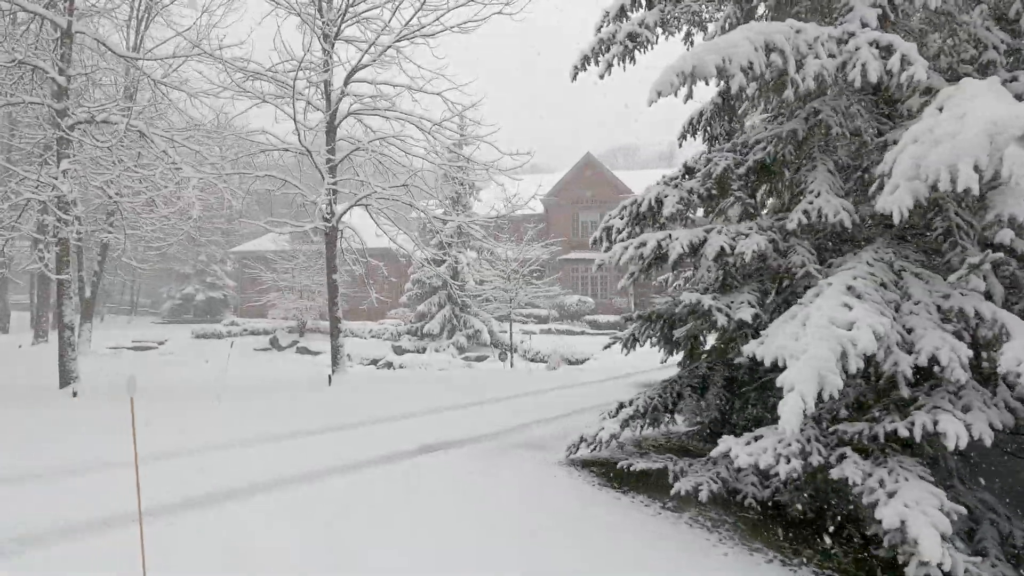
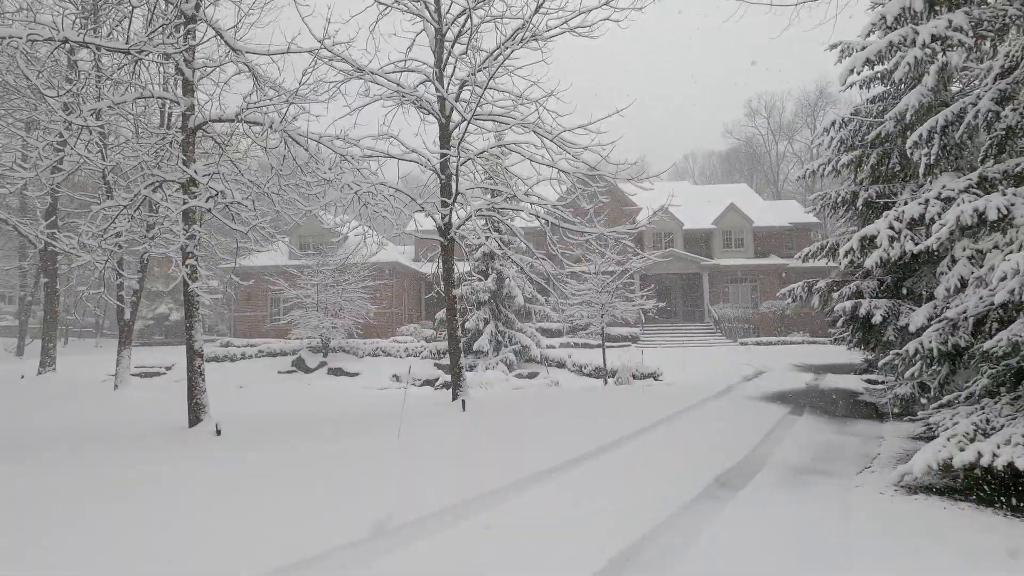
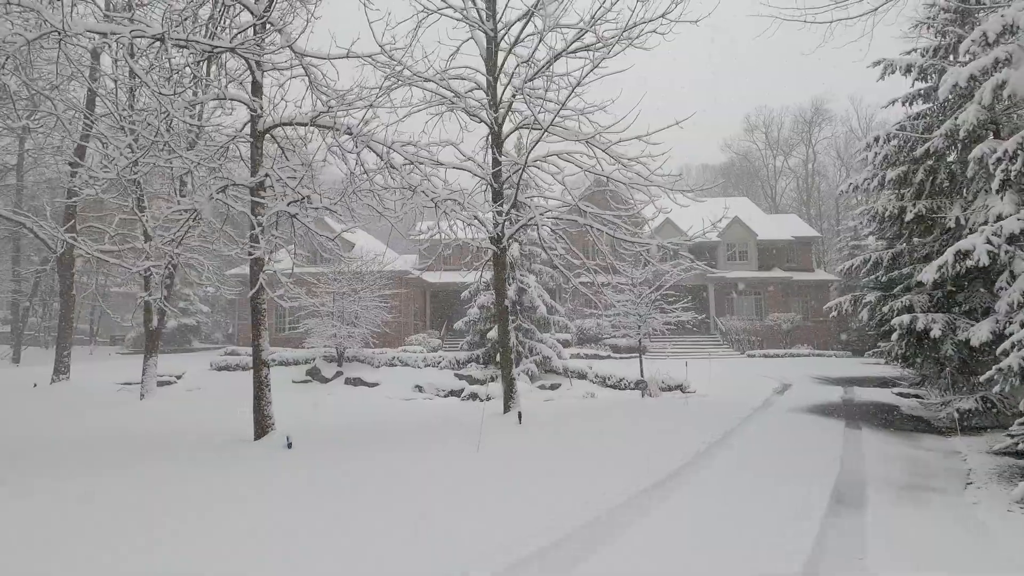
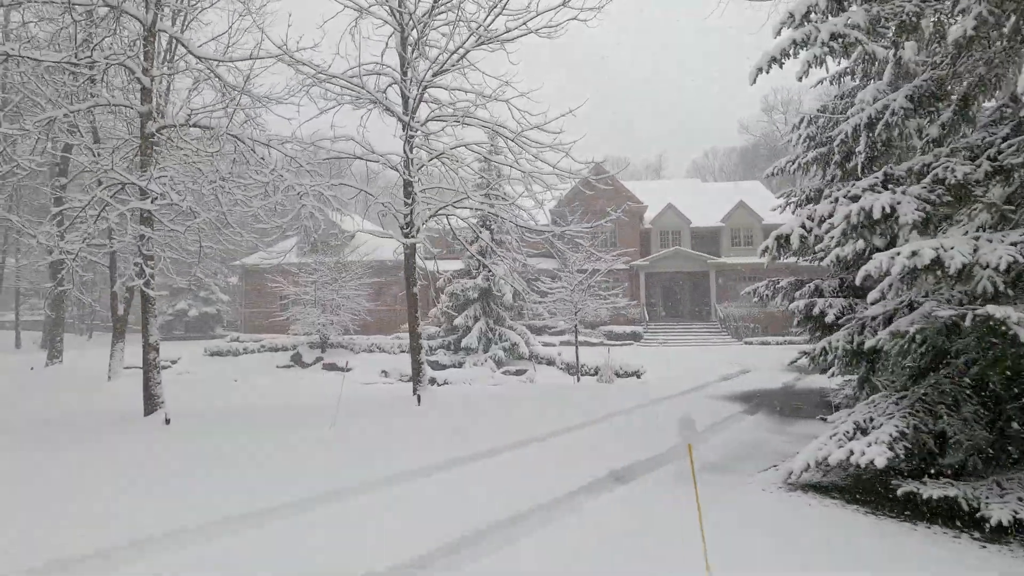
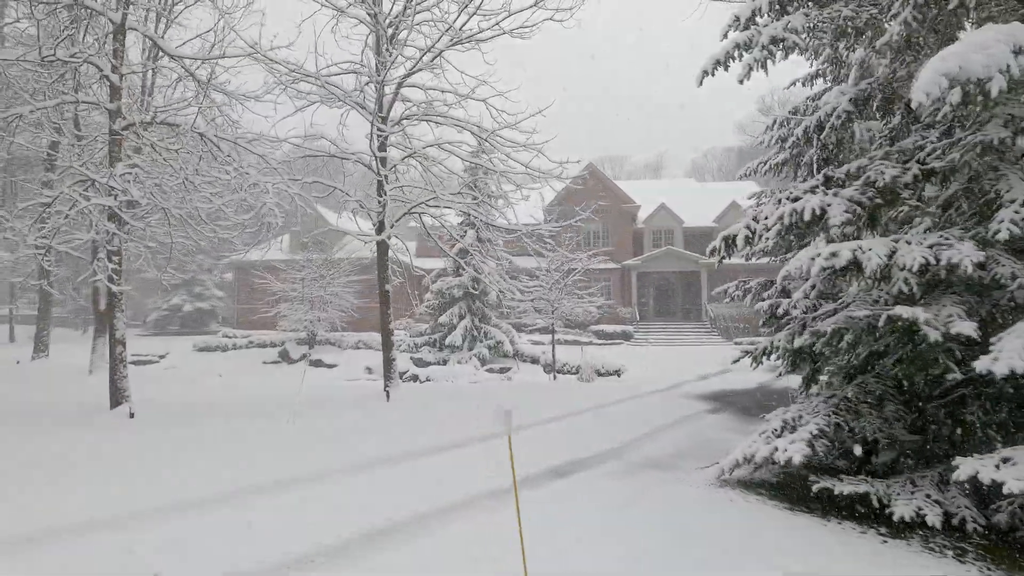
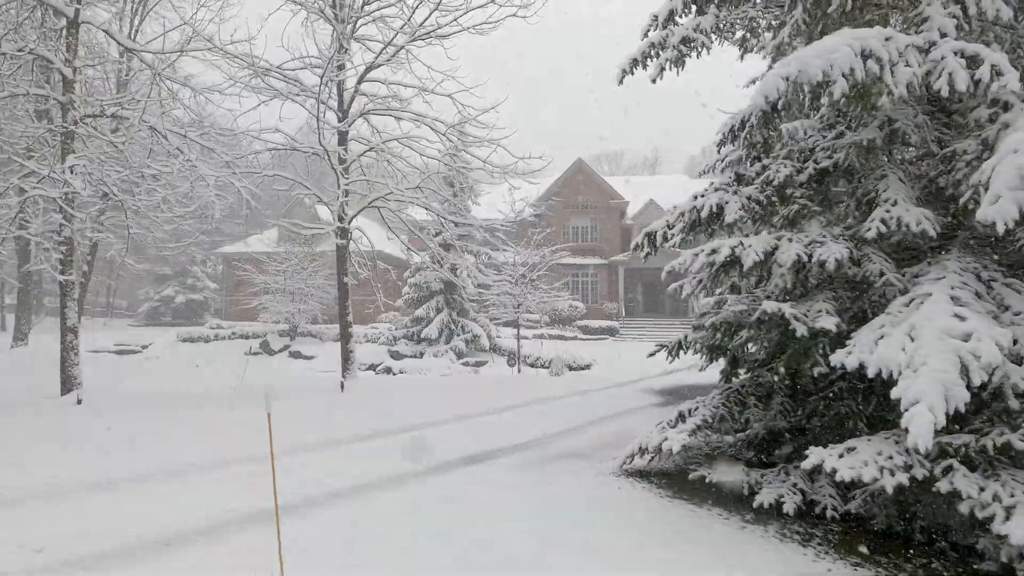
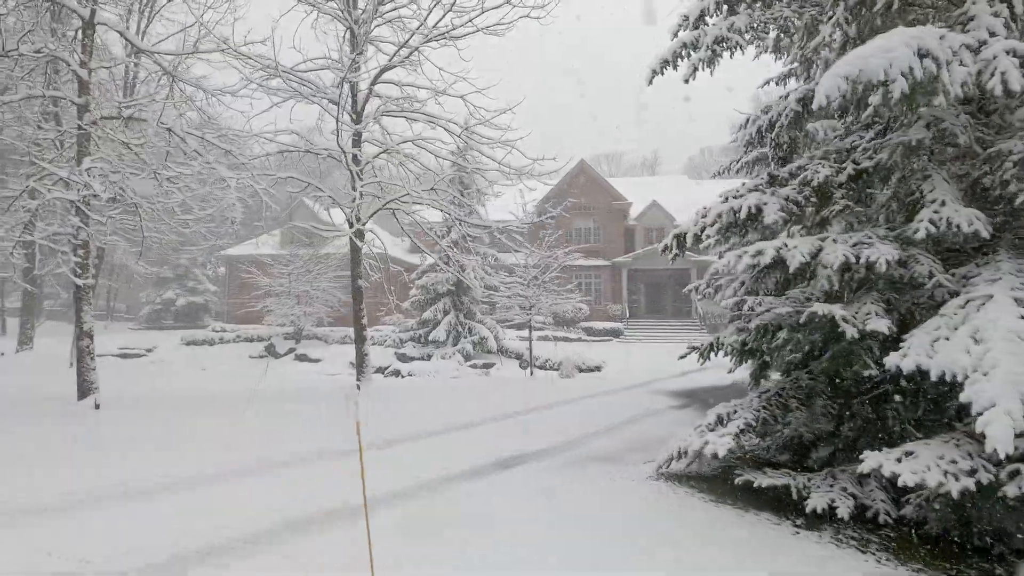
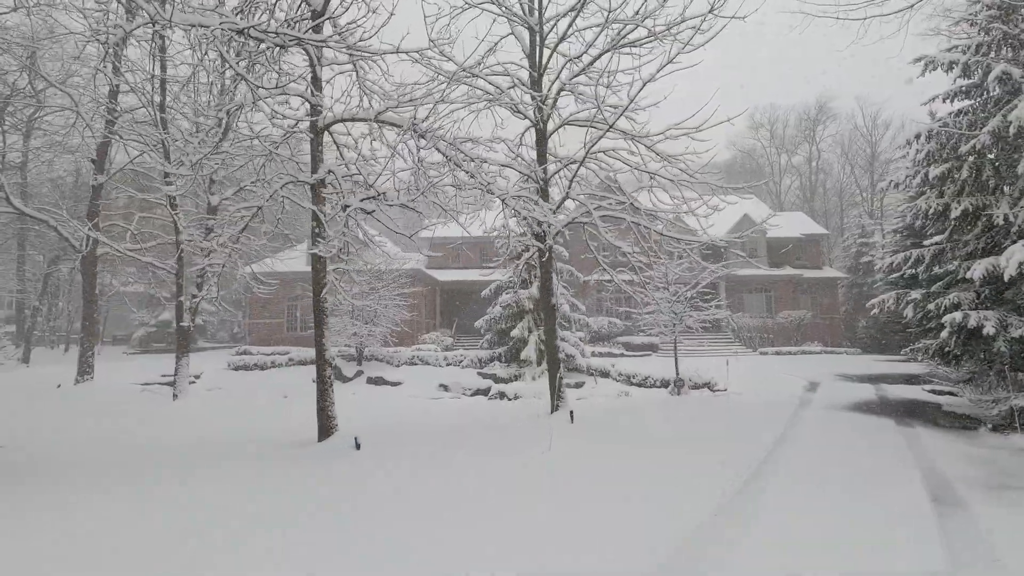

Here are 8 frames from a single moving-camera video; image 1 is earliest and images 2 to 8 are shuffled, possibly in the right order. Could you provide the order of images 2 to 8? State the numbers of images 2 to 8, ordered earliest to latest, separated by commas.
6, 7, 5, 4, 2, 3, 8
